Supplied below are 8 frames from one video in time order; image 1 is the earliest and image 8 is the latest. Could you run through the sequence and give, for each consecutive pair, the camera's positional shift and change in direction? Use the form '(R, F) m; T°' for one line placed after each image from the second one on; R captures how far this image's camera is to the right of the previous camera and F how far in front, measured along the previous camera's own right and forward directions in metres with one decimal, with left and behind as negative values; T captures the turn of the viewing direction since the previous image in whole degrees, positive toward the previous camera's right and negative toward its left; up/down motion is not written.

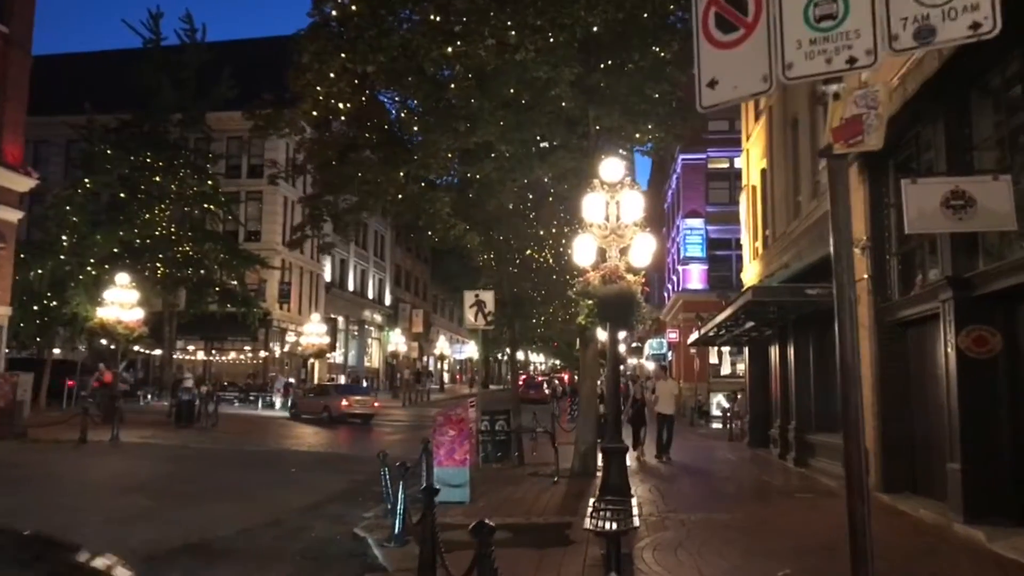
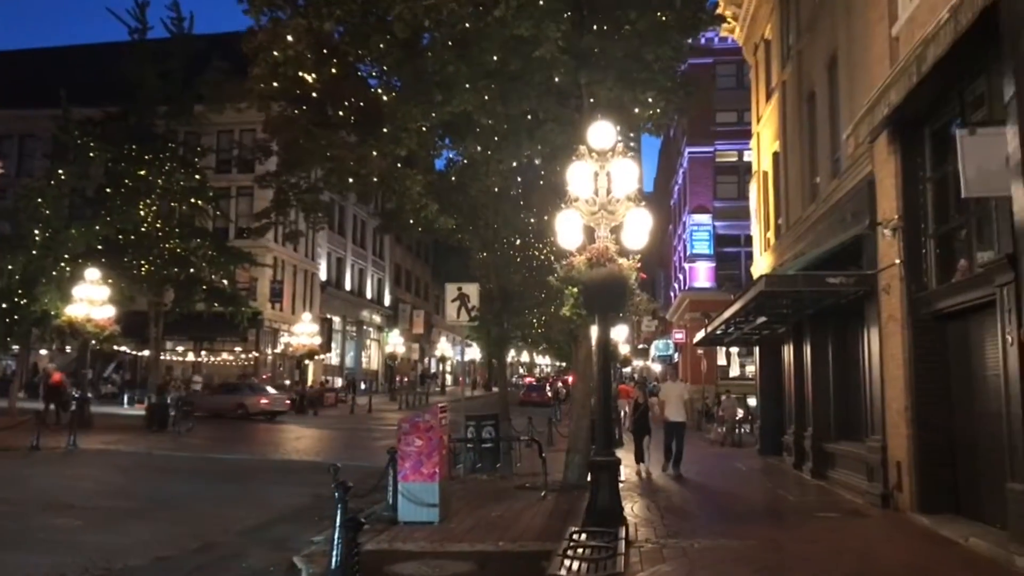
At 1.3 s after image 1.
(+0.4, +1.7) m; 0°
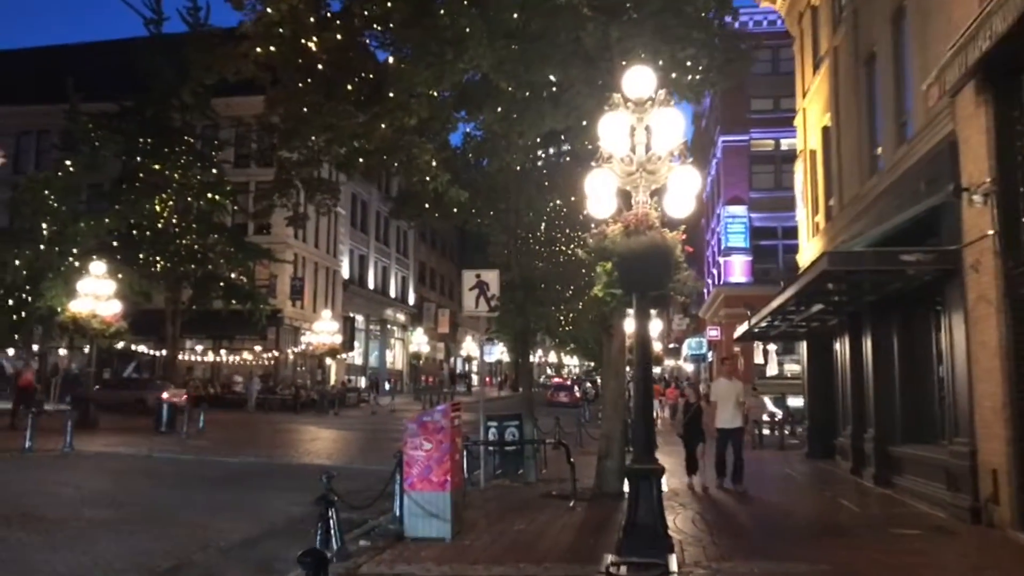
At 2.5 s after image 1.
(+0.1, +1.5) m; -2°
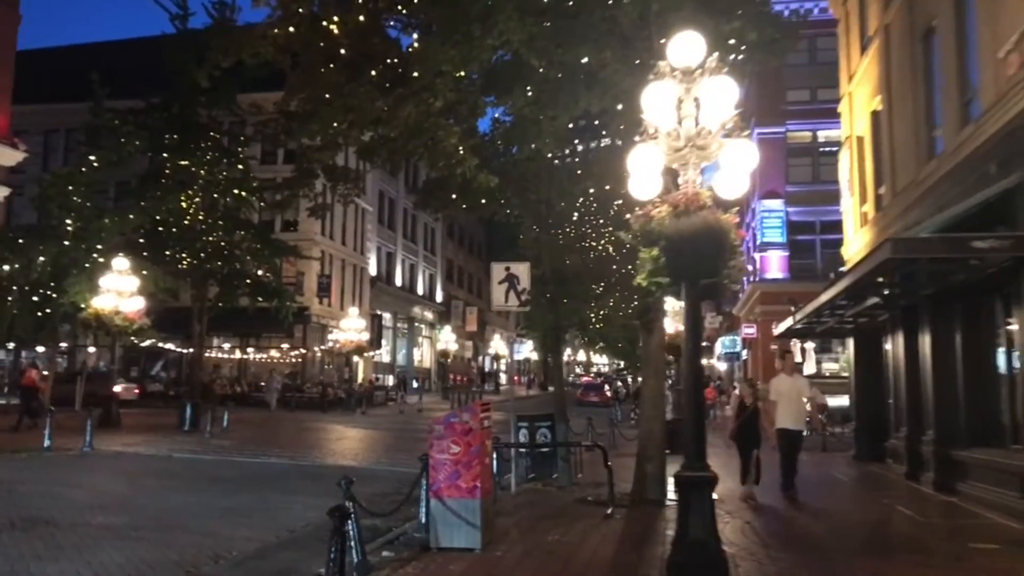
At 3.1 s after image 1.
(-0.1, +0.8) m; -2°
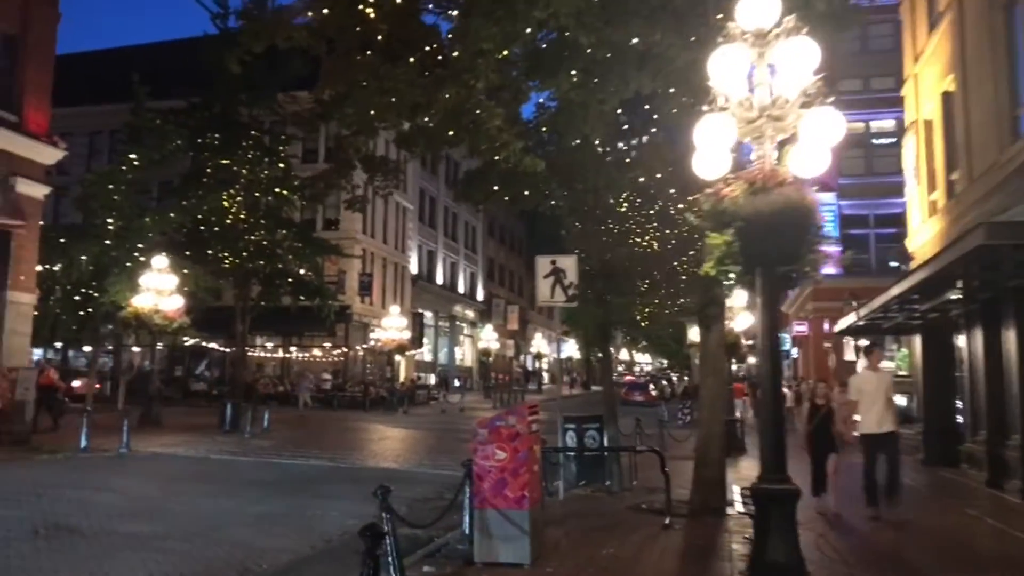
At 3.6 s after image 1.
(-0.1, +0.7) m; -3°
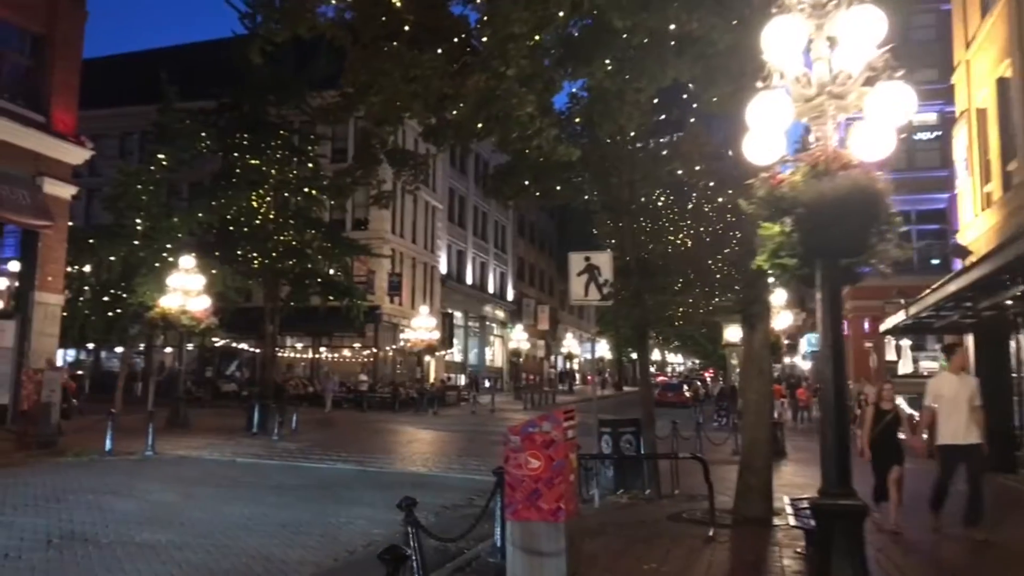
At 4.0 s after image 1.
(0.0, +0.6) m; -2°
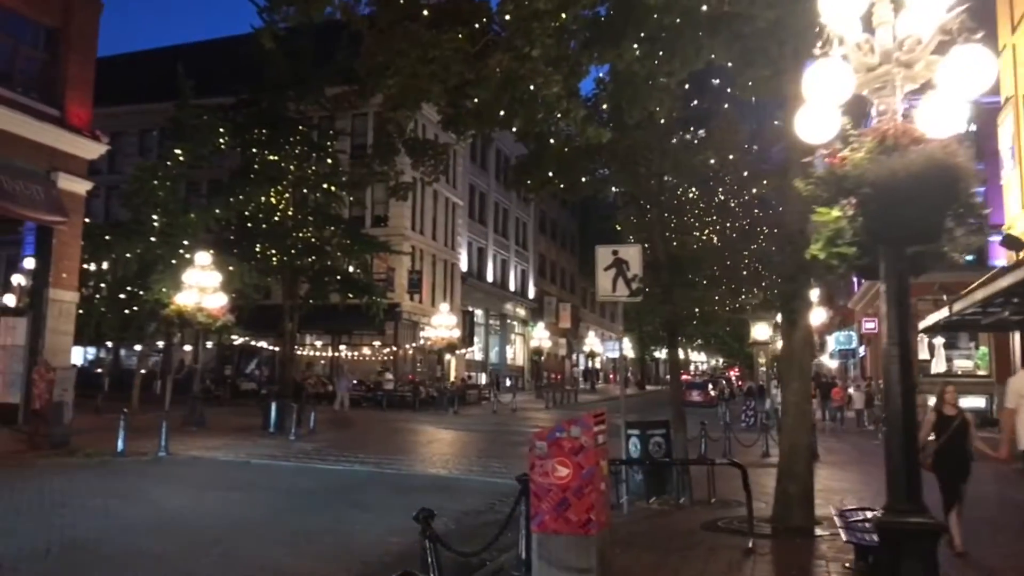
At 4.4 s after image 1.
(0.0, +0.6) m; -1°
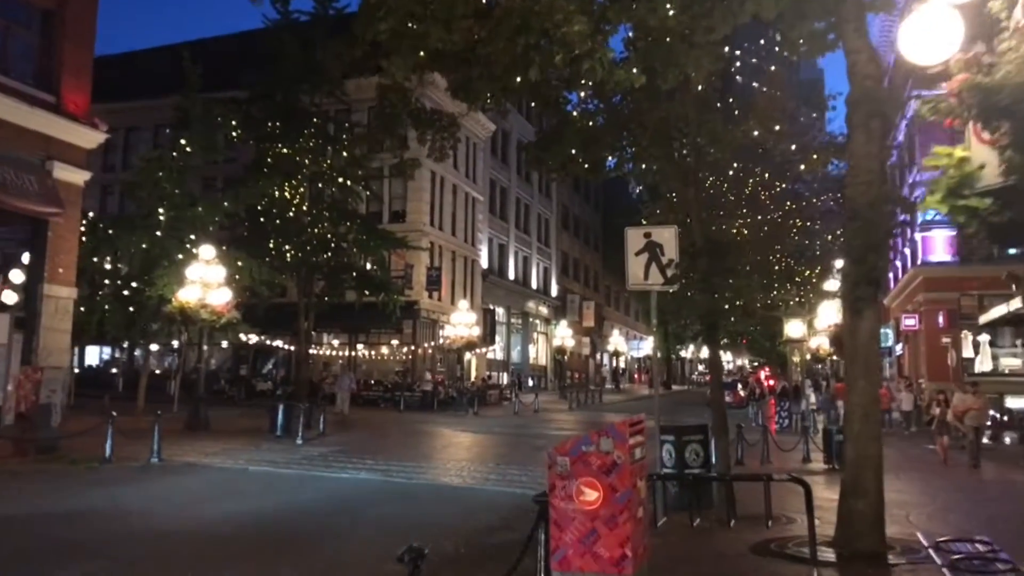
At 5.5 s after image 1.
(+0.1, +1.4) m; -1°
